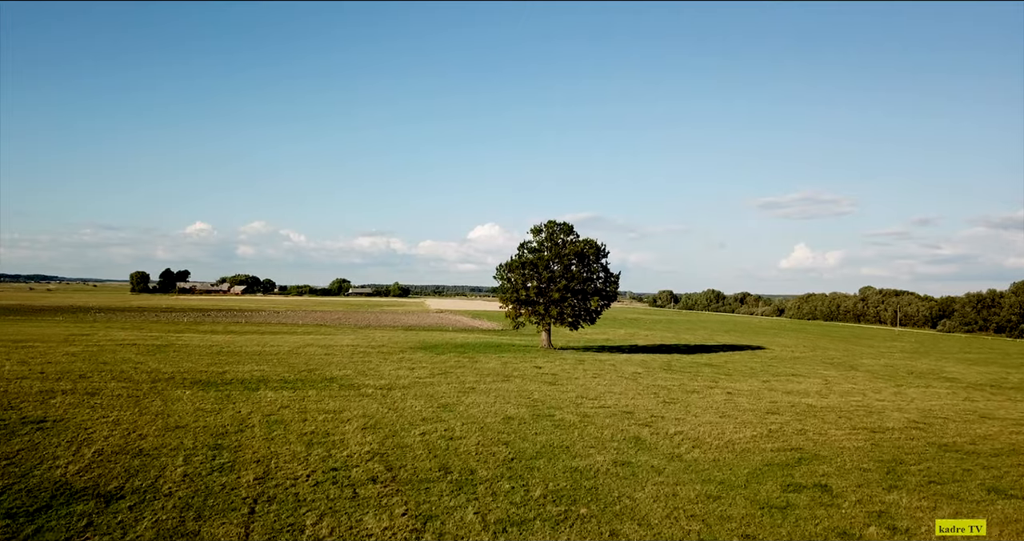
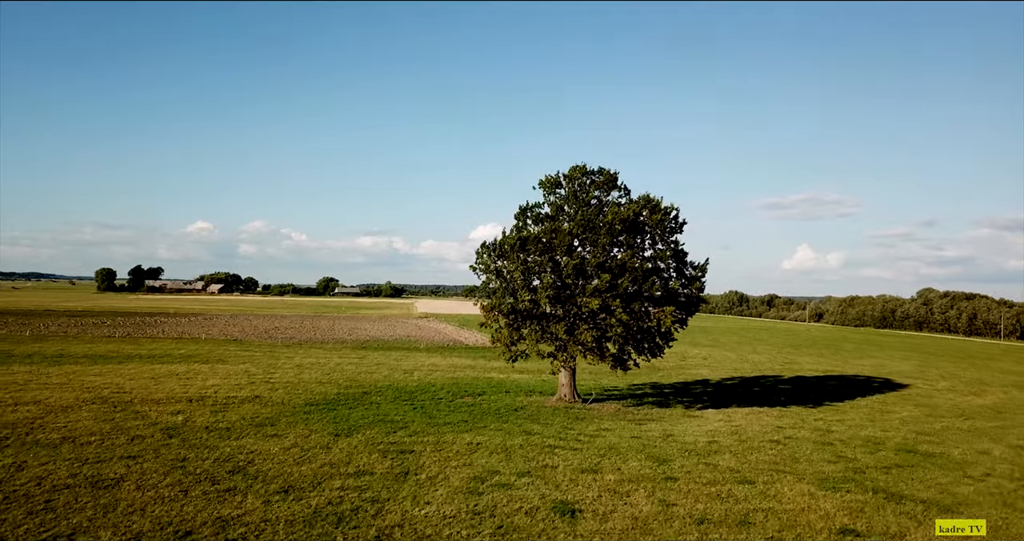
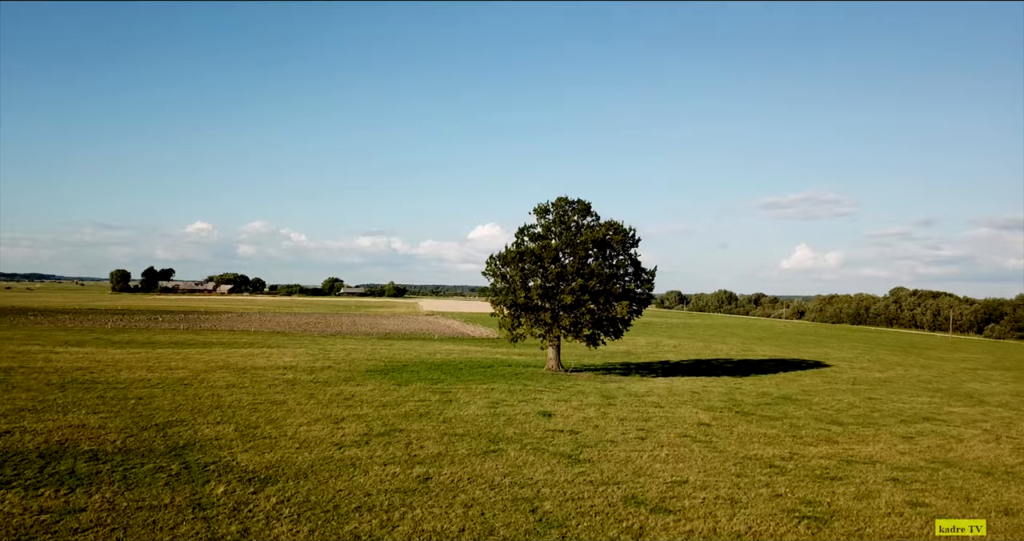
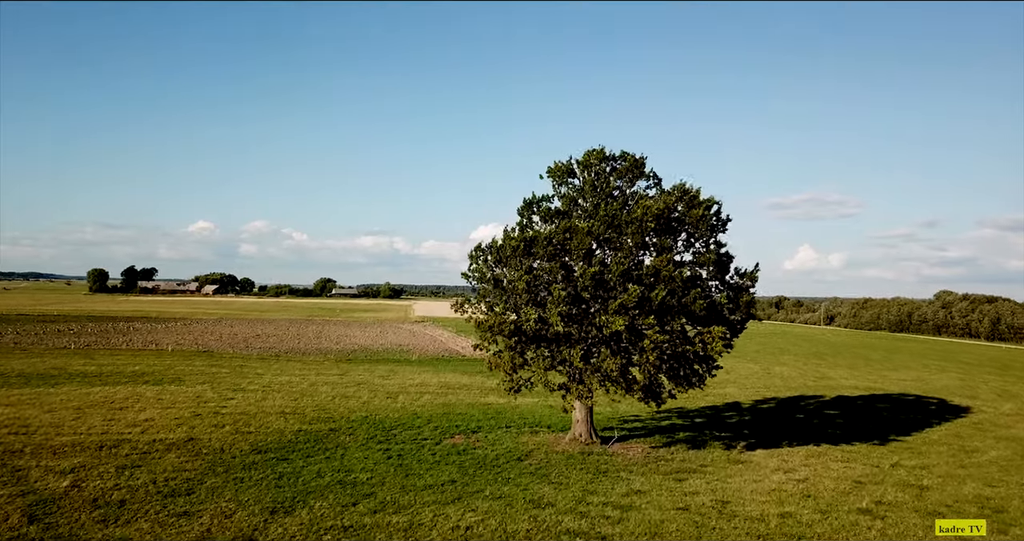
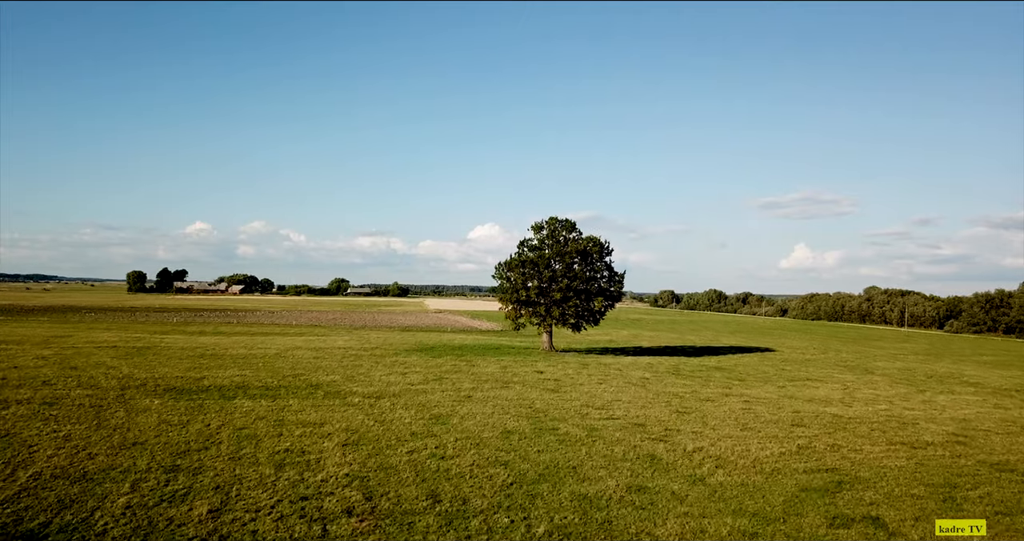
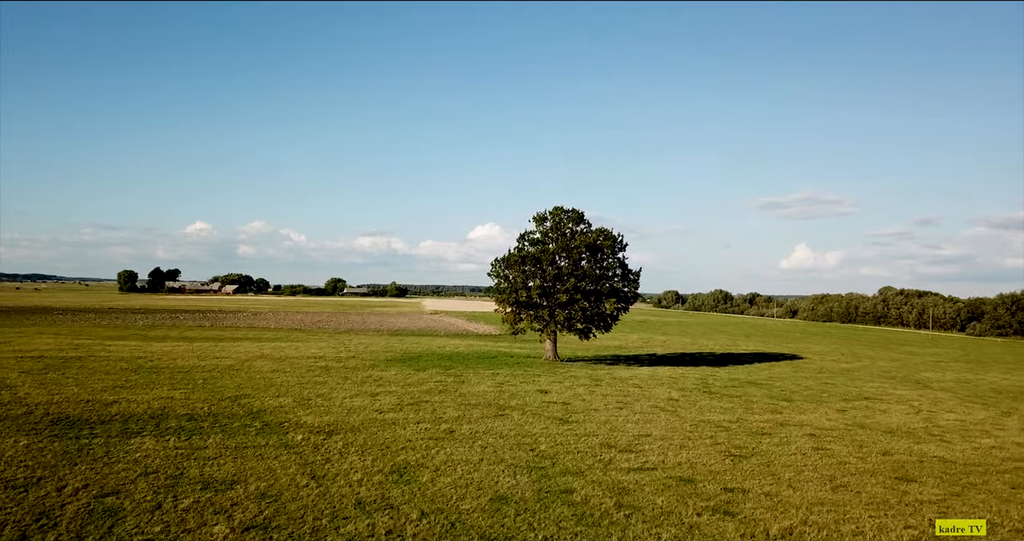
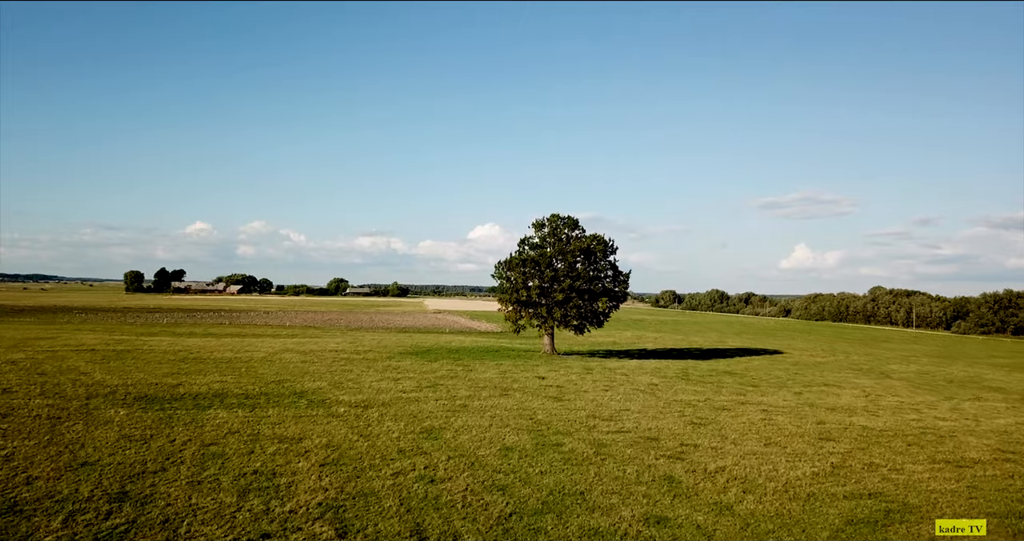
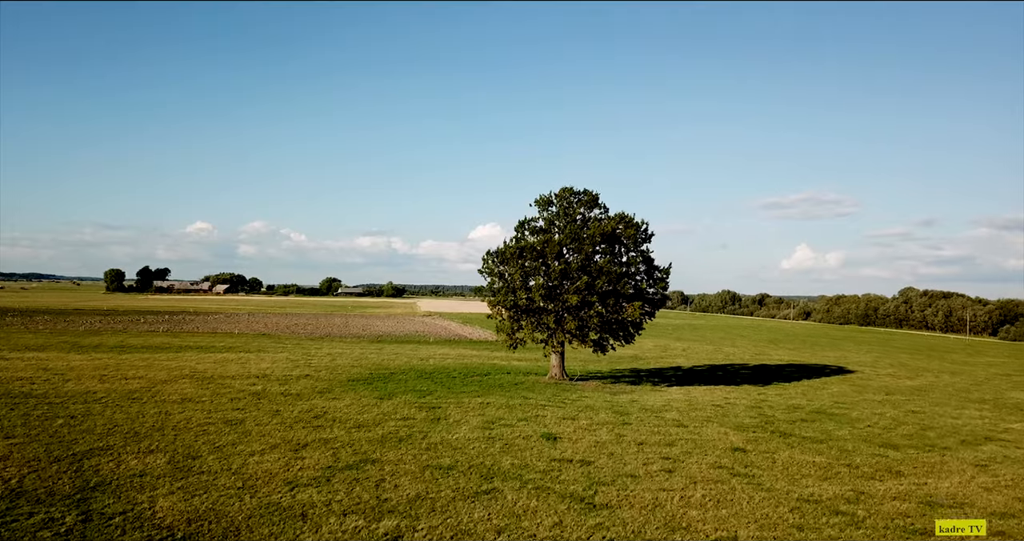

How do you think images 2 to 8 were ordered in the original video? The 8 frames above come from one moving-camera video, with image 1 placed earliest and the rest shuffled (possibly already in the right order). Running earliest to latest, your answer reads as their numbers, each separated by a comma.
5, 7, 6, 3, 8, 2, 4
